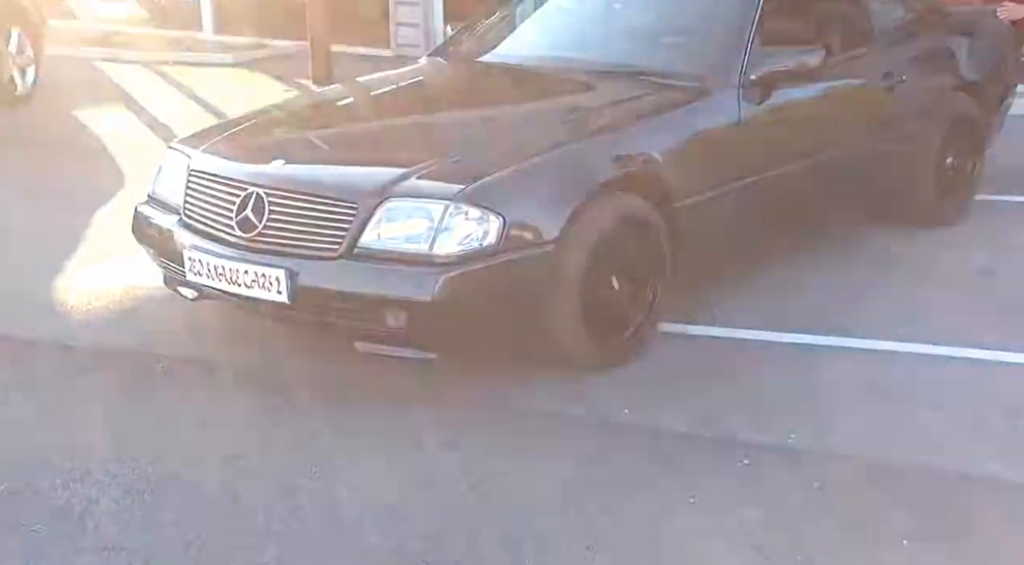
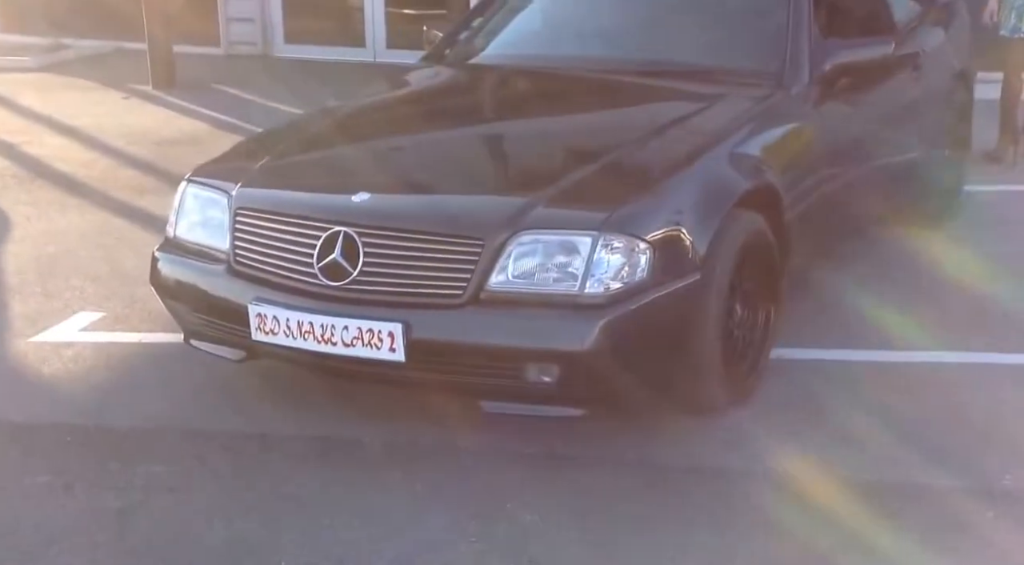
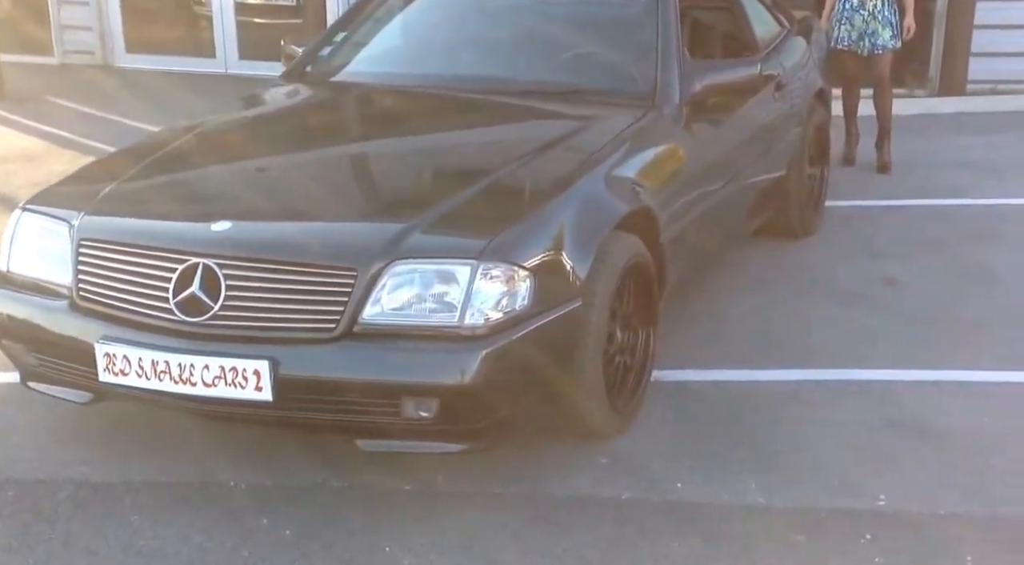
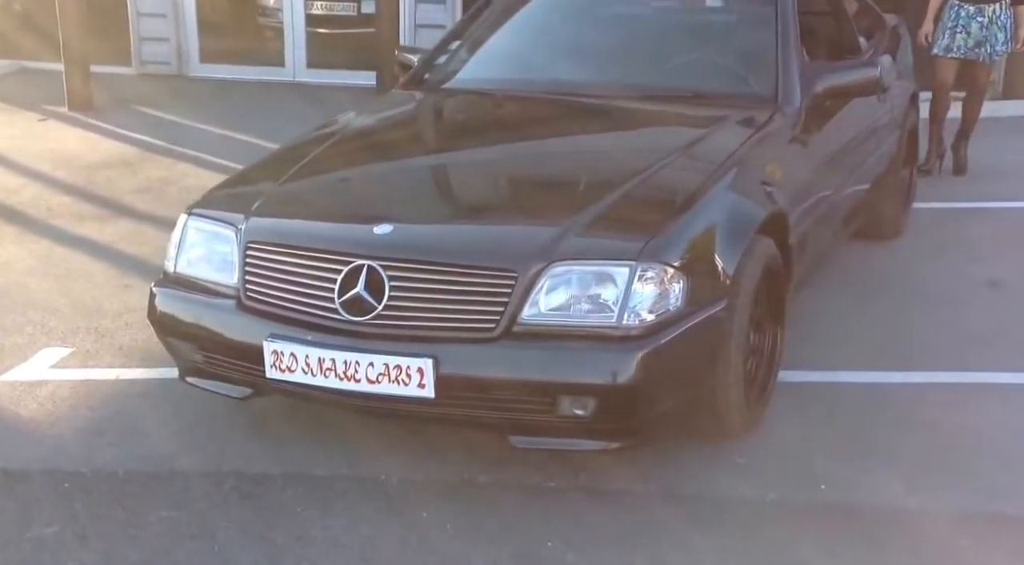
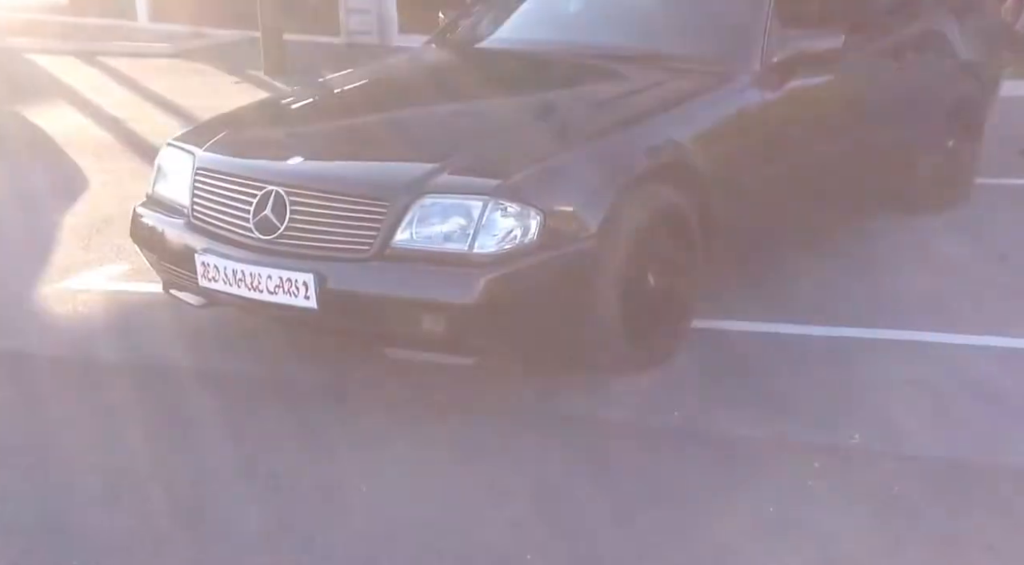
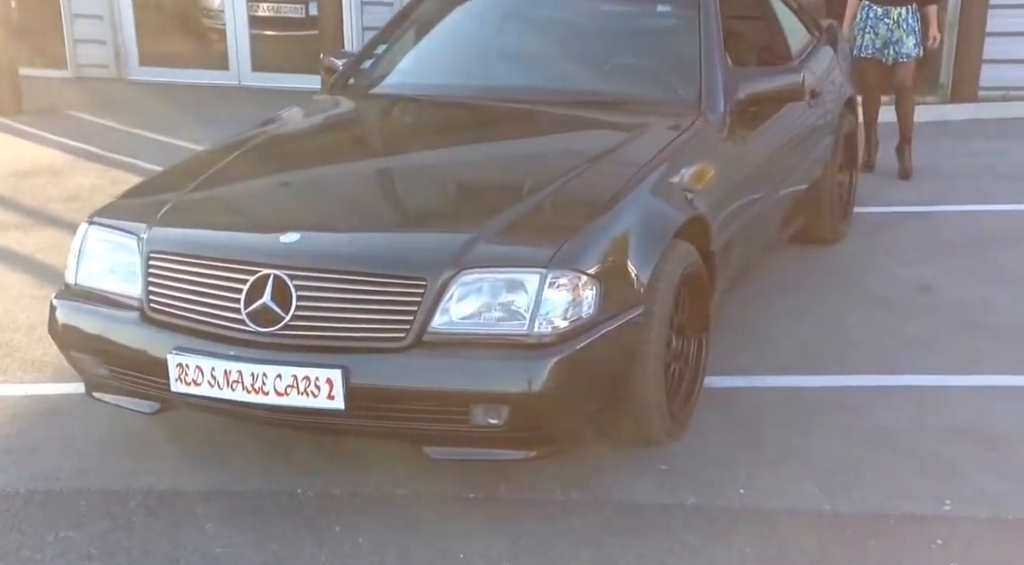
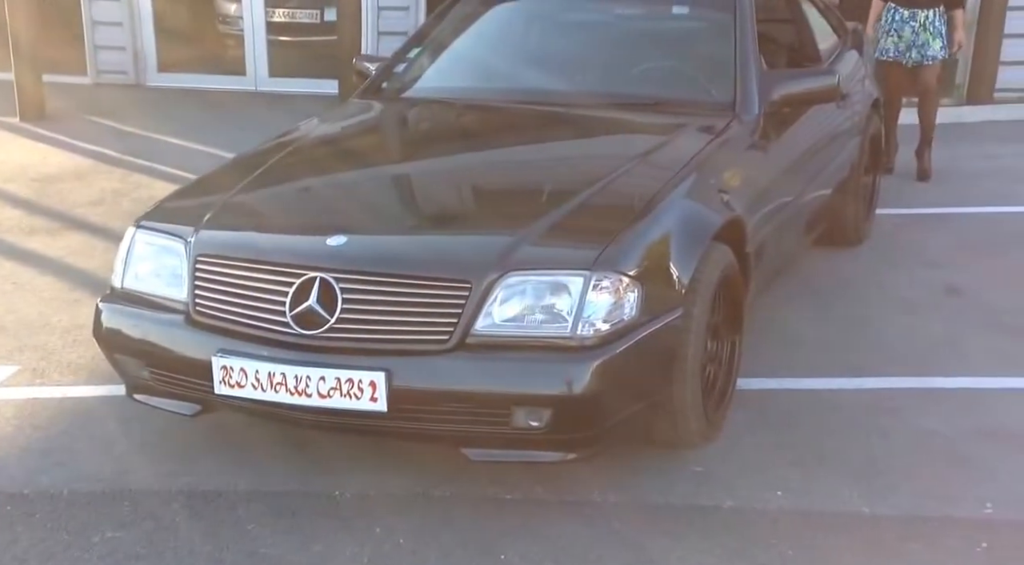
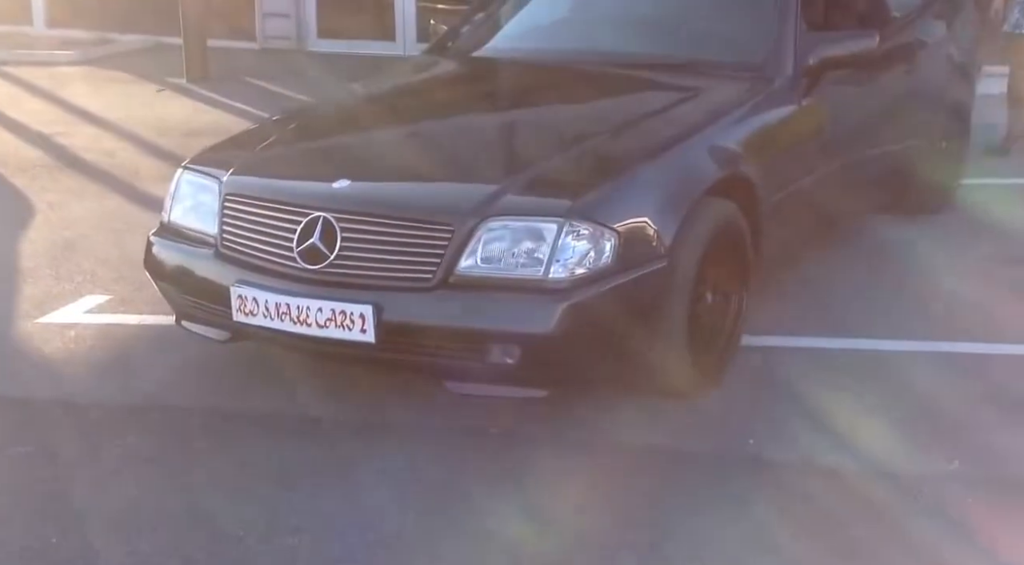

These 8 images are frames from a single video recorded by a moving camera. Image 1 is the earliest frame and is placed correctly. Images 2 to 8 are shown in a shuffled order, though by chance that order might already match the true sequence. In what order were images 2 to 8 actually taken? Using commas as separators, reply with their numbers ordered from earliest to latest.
5, 8, 2, 4, 7, 6, 3
